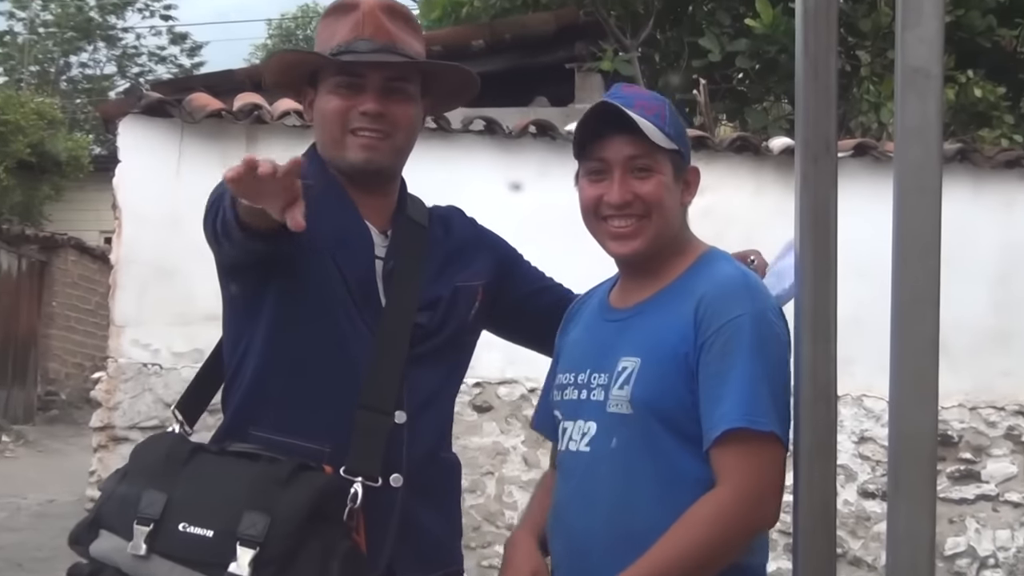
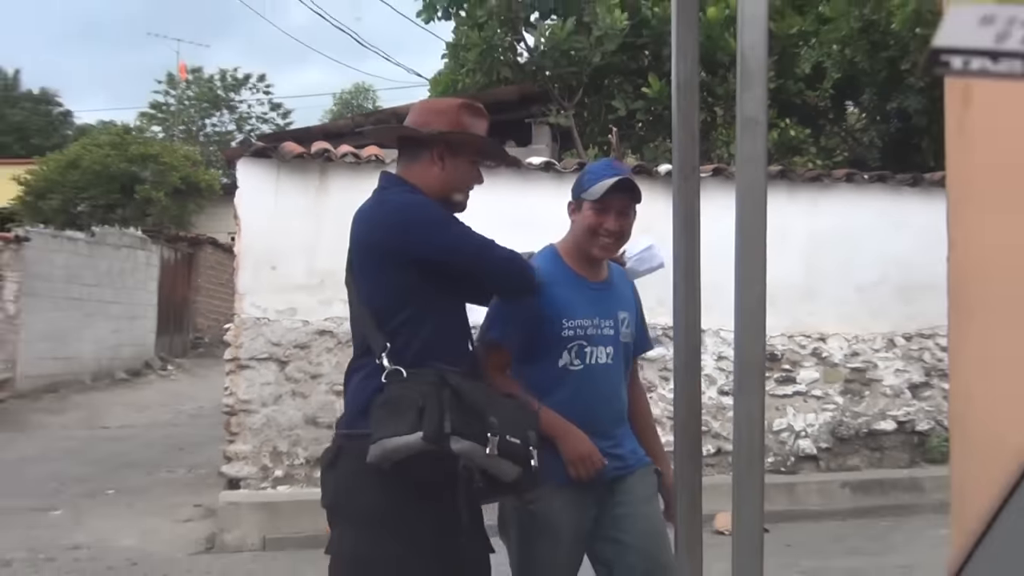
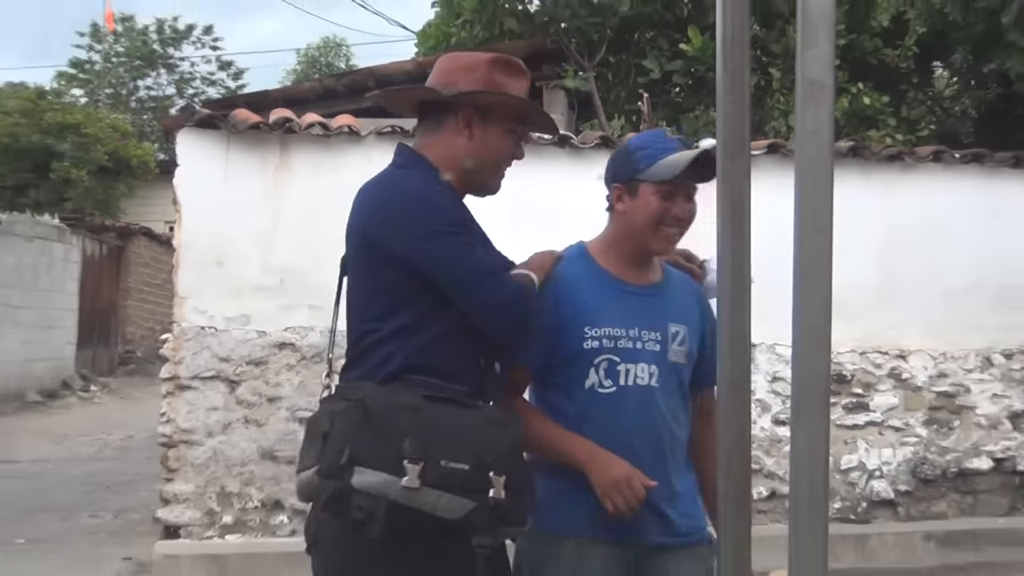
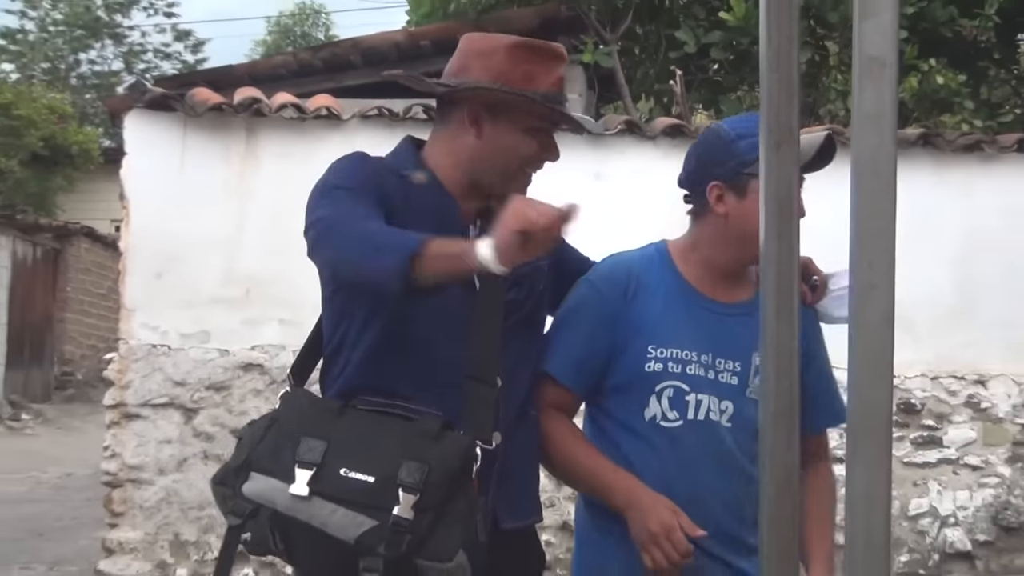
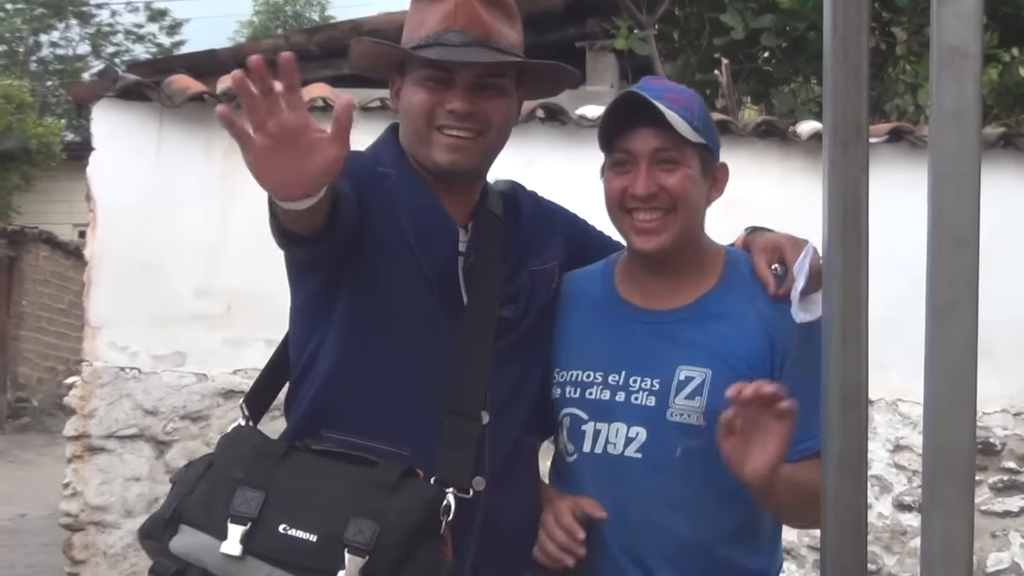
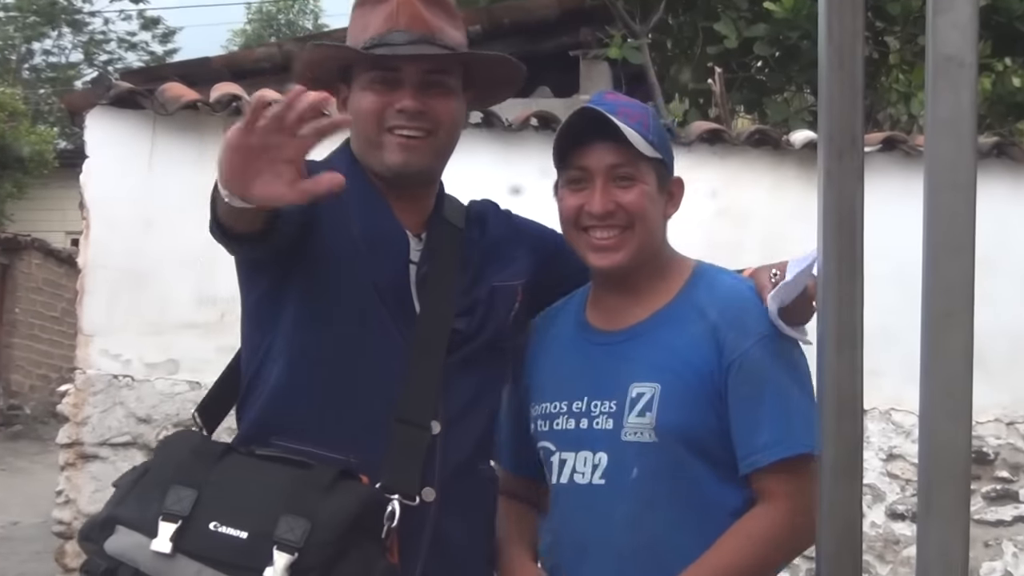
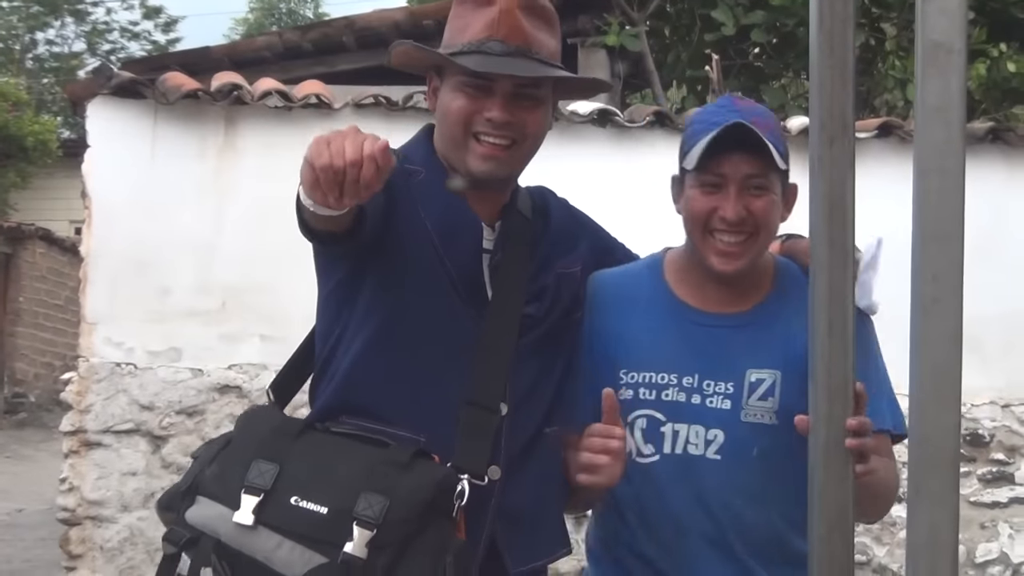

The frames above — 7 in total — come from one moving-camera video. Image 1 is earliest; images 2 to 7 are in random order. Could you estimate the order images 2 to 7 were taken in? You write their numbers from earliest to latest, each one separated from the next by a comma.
6, 5, 7, 4, 3, 2
